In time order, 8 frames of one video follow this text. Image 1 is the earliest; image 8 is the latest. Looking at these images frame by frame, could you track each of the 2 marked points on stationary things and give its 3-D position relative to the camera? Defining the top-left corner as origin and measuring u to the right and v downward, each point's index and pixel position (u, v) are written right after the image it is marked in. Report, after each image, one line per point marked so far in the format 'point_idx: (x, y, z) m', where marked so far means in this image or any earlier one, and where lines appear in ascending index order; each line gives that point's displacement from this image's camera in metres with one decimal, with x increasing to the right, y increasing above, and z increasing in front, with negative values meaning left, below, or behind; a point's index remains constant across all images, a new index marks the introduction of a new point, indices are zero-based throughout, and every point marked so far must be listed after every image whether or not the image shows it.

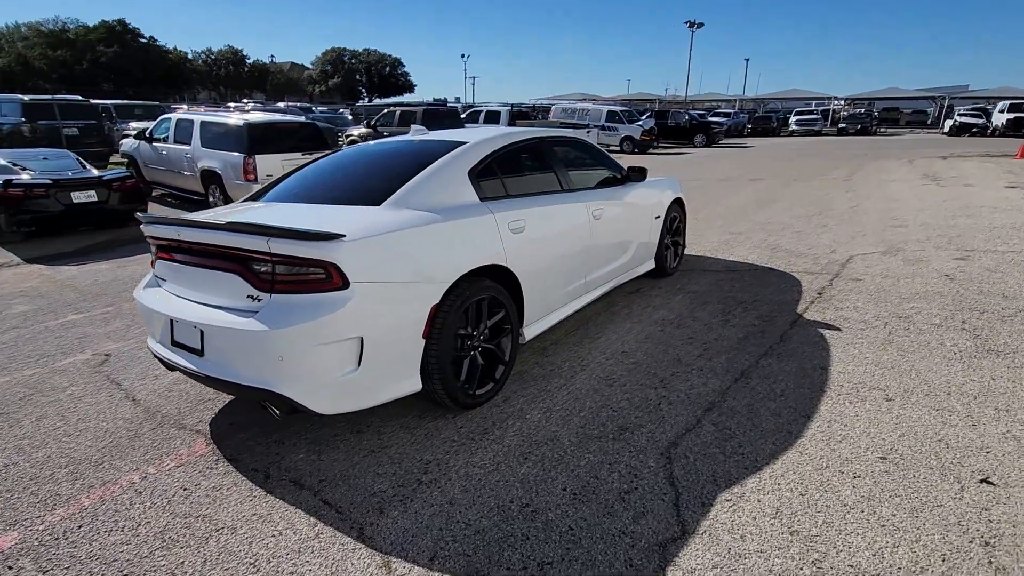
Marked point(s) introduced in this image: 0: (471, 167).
0: (-0.3, +0.7, +3.3) m
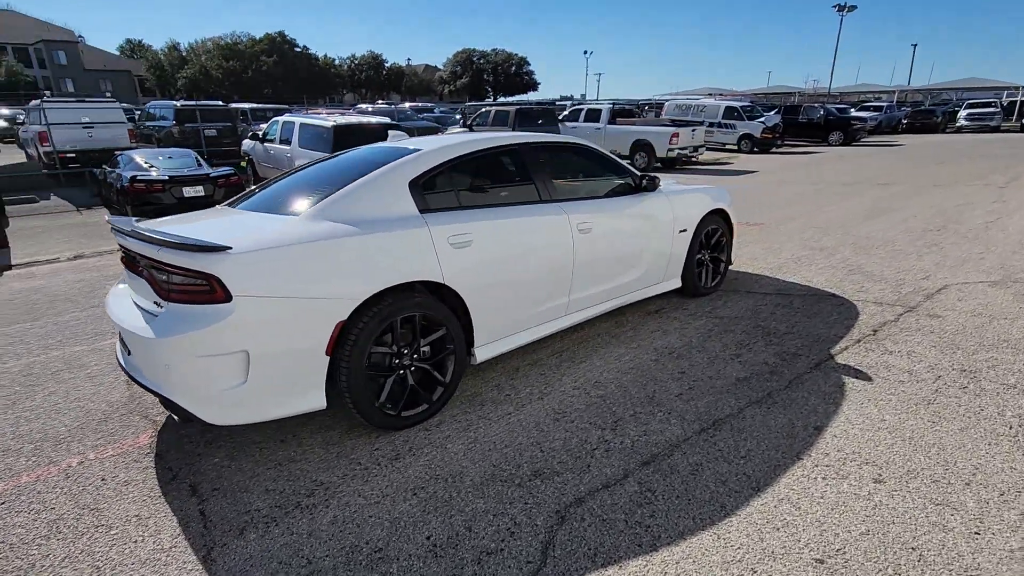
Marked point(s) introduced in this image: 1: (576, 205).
0: (-0.6, +0.6, +3.1) m
1: (+0.4, +0.6, +3.9) m
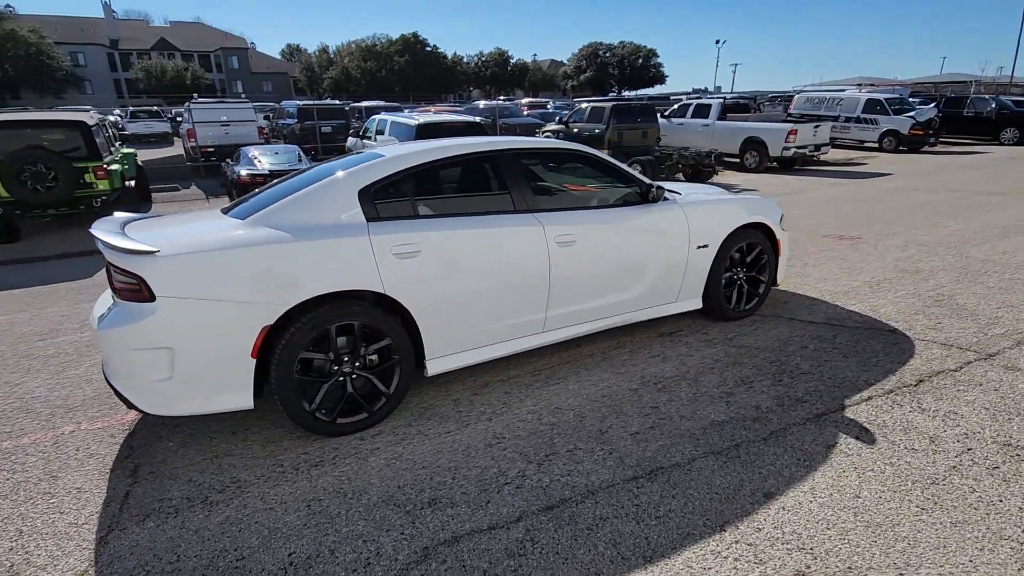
0: (-0.9, +0.6, +3.1) m
1: (+0.3, +0.5, +3.6) m
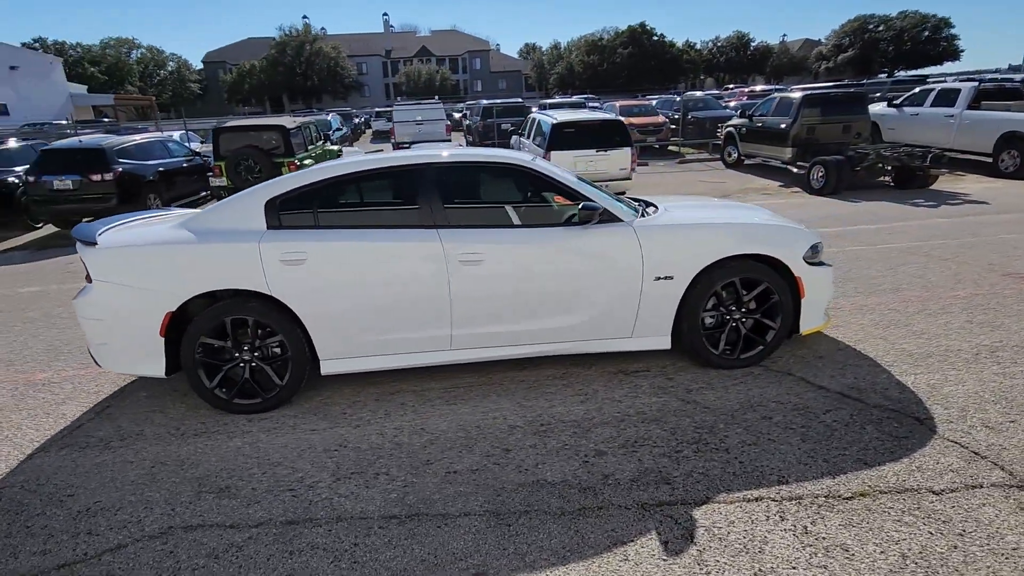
0: (-1.6, +0.6, +3.5) m
1: (-0.3, +0.4, +3.5) m
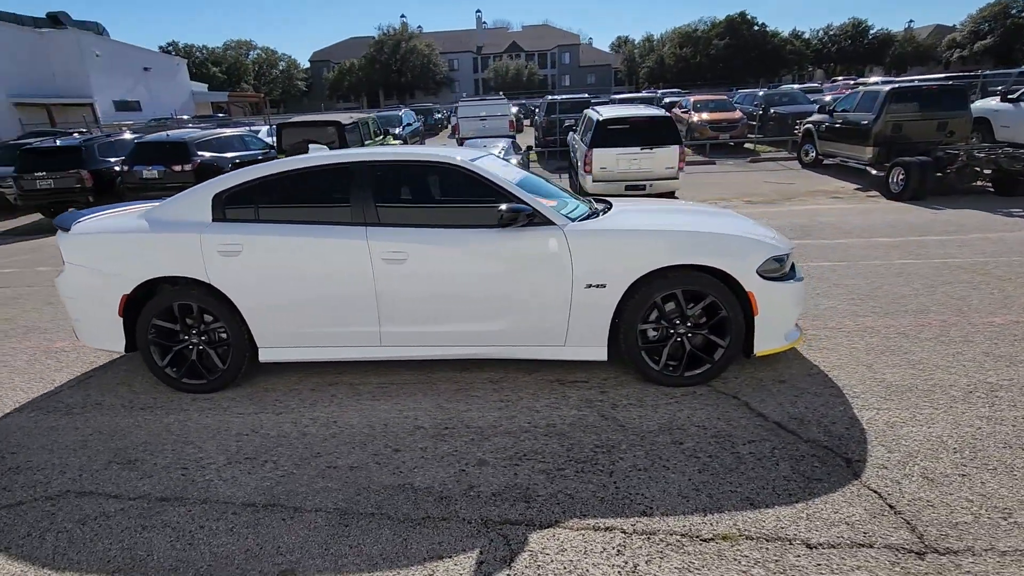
0: (-2.0, +0.7, +3.7) m
1: (-0.8, +0.4, +3.5) m
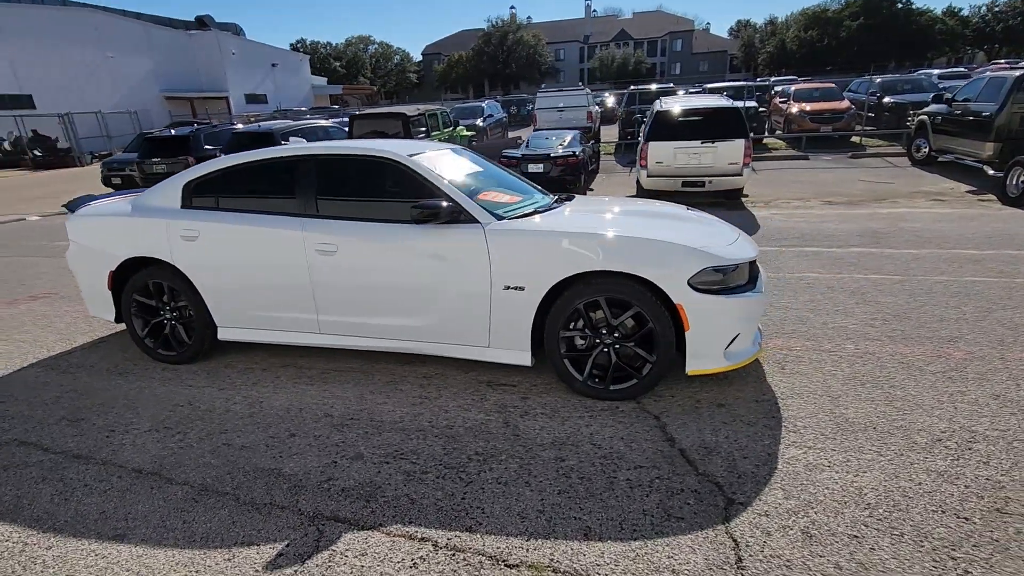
0: (-2.4, +0.8, +4.0) m
1: (-1.2, +0.4, +3.6) m
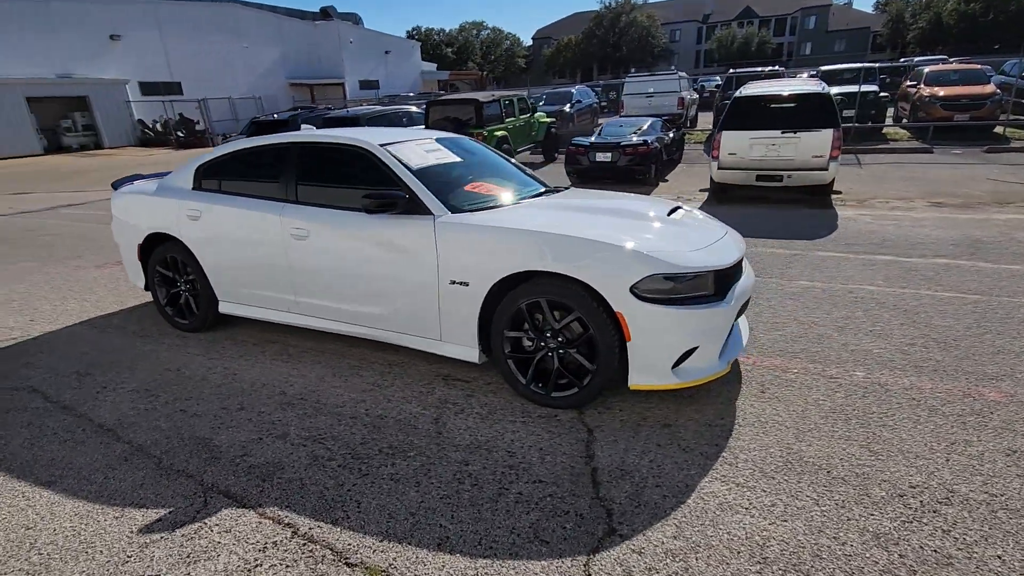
0: (-2.5, +1.0, +4.3) m
1: (-1.5, +0.5, +3.8) m
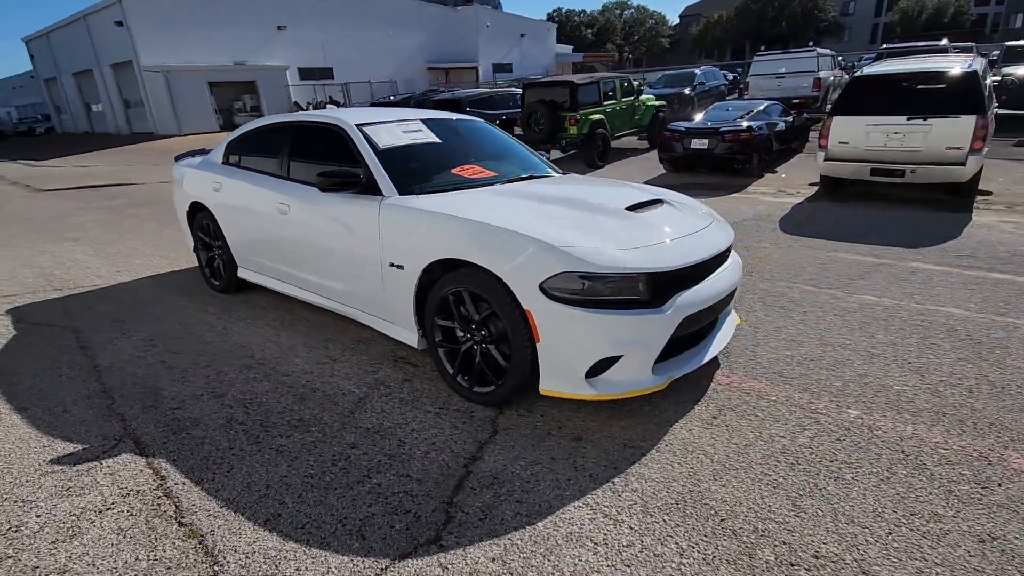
0: (-2.5, +1.3, +4.7) m
1: (-1.6, +0.7, +4.0) m
